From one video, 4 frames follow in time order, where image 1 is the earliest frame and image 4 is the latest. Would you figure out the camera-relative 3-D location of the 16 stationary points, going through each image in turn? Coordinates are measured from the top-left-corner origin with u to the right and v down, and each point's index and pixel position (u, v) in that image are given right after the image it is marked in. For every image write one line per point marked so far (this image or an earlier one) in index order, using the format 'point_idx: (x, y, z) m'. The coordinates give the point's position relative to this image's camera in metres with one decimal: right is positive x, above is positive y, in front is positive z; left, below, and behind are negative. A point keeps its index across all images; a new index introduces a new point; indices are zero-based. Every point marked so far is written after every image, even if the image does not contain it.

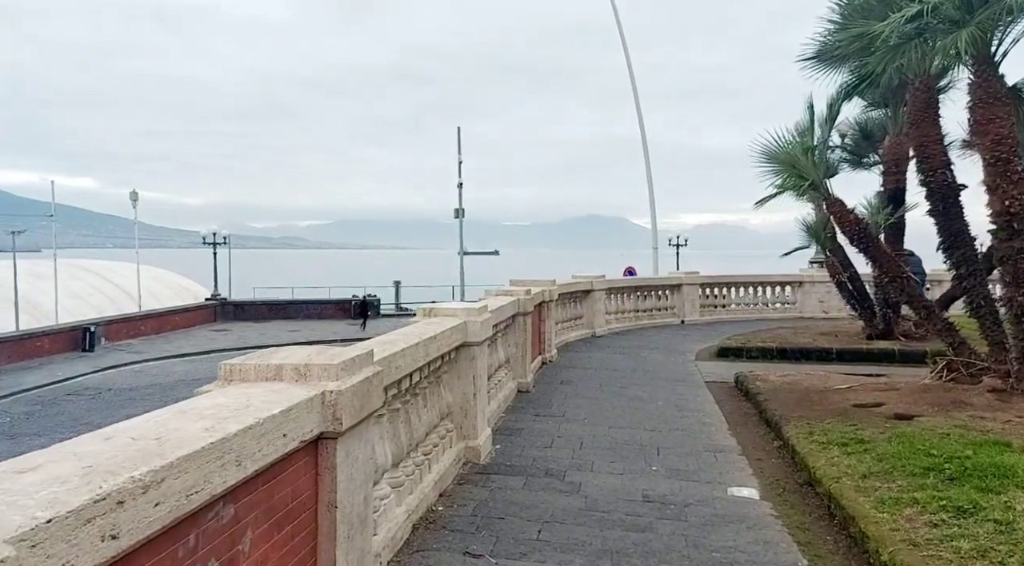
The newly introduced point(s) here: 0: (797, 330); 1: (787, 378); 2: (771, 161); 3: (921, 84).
0: (+5.2, -0.8, +17.7) m
1: (+3.3, -1.1, +11.3) m
2: (+2.9, +1.4, +10.9) m
3: (+4.4, +2.2, +10.5) m
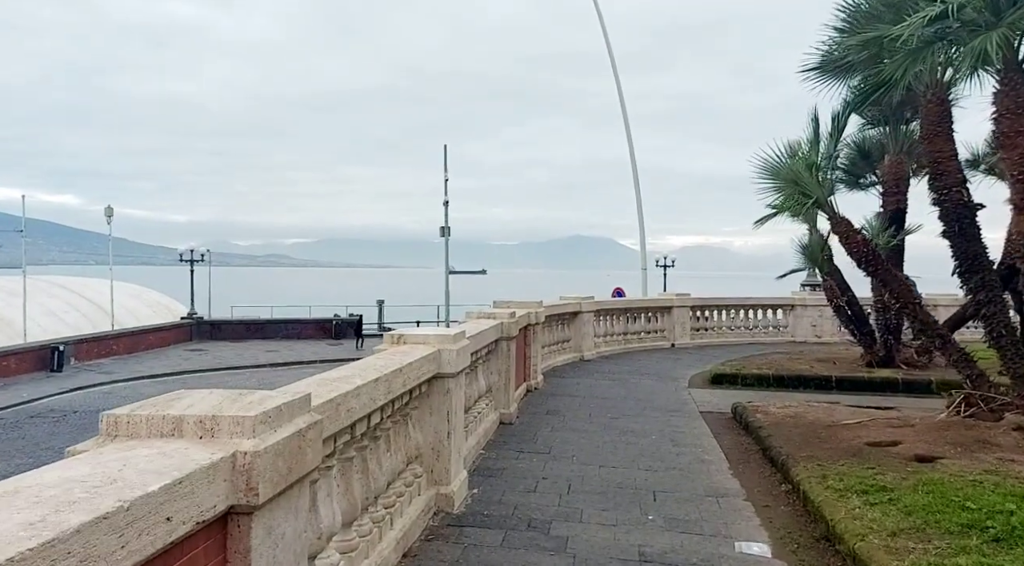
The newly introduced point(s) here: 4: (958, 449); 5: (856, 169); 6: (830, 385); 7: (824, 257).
0: (+4.9, -1.3, +16.9) m
1: (+3.1, -1.4, +10.5) m
2: (+2.7, +1.1, +10.1) m
3: (+4.3, +1.9, +9.8) m
4: (+3.7, -1.4, +7.9) m
5: (+6.2, +2.0, +17.3) m
6: (+4.6, -1.5, +14.0) m
7: (+5.0, +0.4, +15.7) m
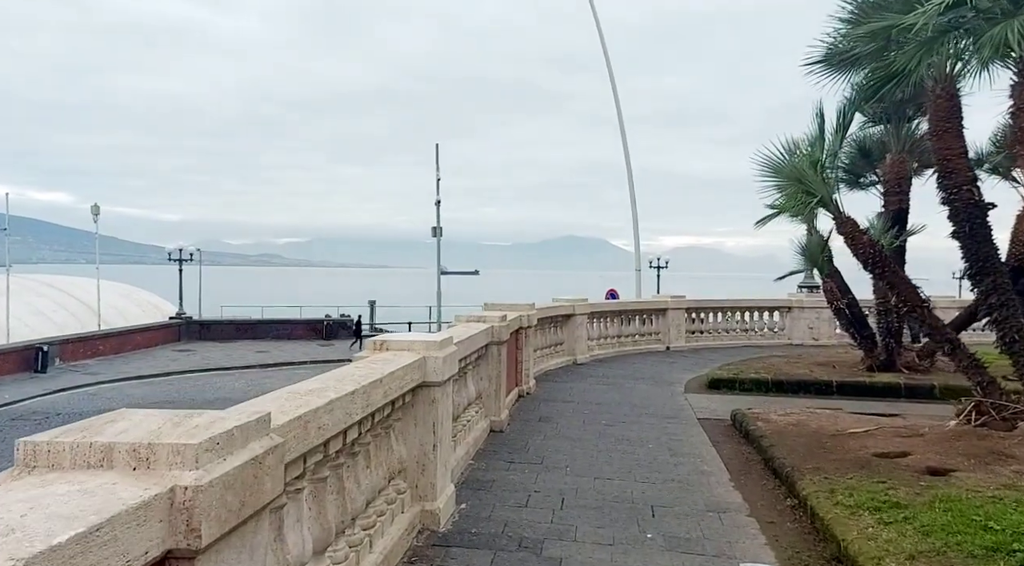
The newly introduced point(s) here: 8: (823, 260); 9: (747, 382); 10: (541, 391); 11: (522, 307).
0: (+4.8, -1.3, +16.6) m
1: (+3.0, -1.4, +10.1) m
2: (+2.7, +1.1, +9.8) m
3: (+4.2, +1.9, +9.4) m
4: (+3.6, -1.4, +7.6) m
5: (+6.0, +2.0, +17.0) m
6: (+4.5, -1.5, +13.7) m
7: (+4.9, +0.4, +15.3) m
8: (+4.9, +0.4, +15.3) m
9: (+3.4, -1.4, +13.8) m
10: (+0.4, -1.5, +13.4) m
11: (+0.1, -0.3, +13.1) m
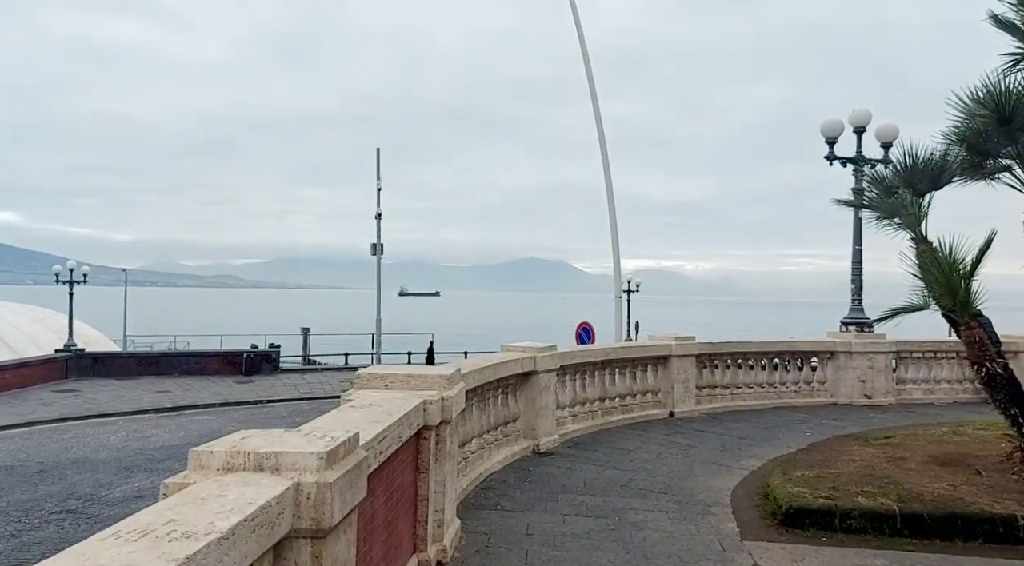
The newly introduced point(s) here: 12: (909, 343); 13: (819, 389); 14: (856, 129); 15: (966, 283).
0: (+3.9, -1.7, +10.2) m
1: (+2.4, -1.7, +3.7) m
2: (+2.1, +0.8, +3.3) m
3: (+3.6, +1.6, +3.1) m
4: (+3.1, -1.6, +1.1) m
5: (+5.2, +1.6, +10.7) m
6: (+3.8, -1.9, +7.2) m
7: (+4.1, 0.0, +8.9) m
8: (+4.1, 0.0, +8.9) m
9: (+2.6, -1.8, +7.4) m
10: (-0.3, -1.9, +6.8) m
11: (-0.6, -0.7, +6.6) m
12: (+6.6, -1.0, +16.0) m
13: (+5.0, -1.7, +15.7) m
14: (+5.9, +2.7, +16.7) m
15: (+4.1, 0.0, +8.9) m
